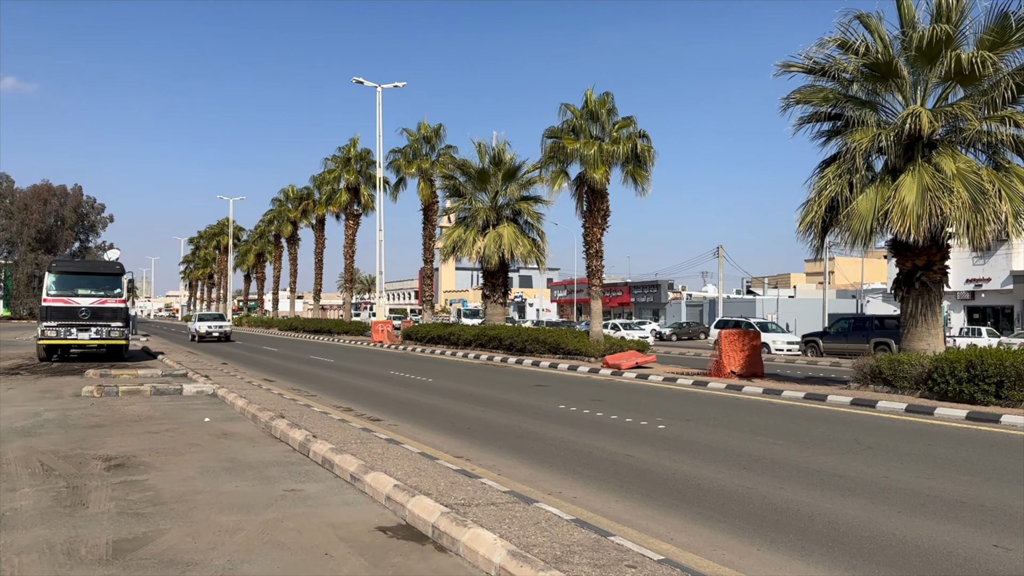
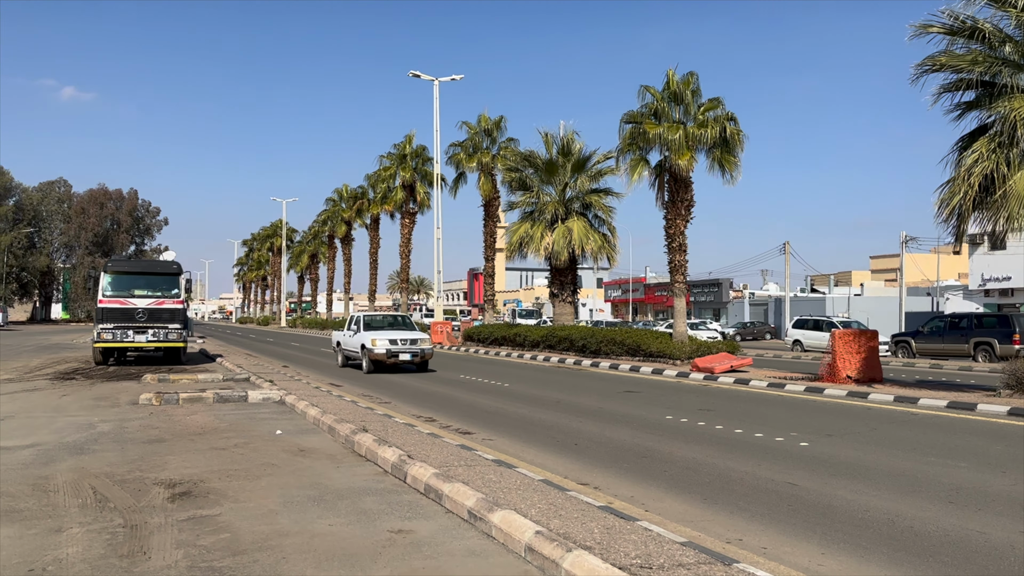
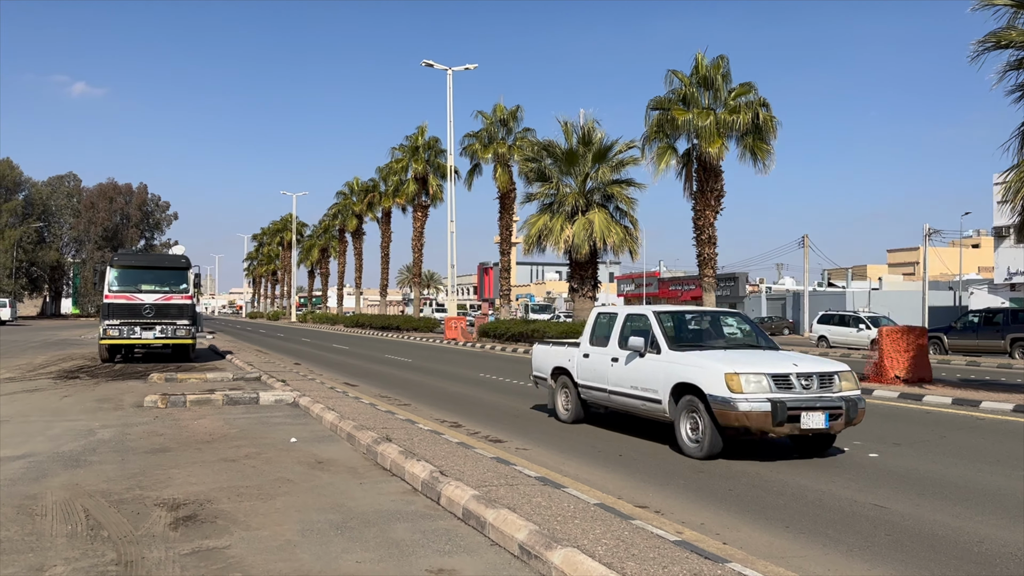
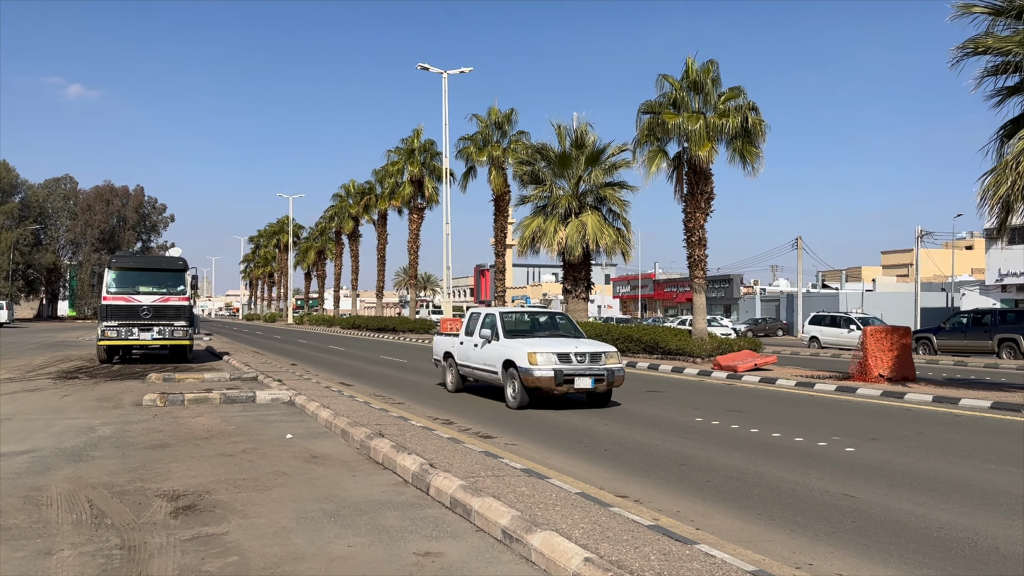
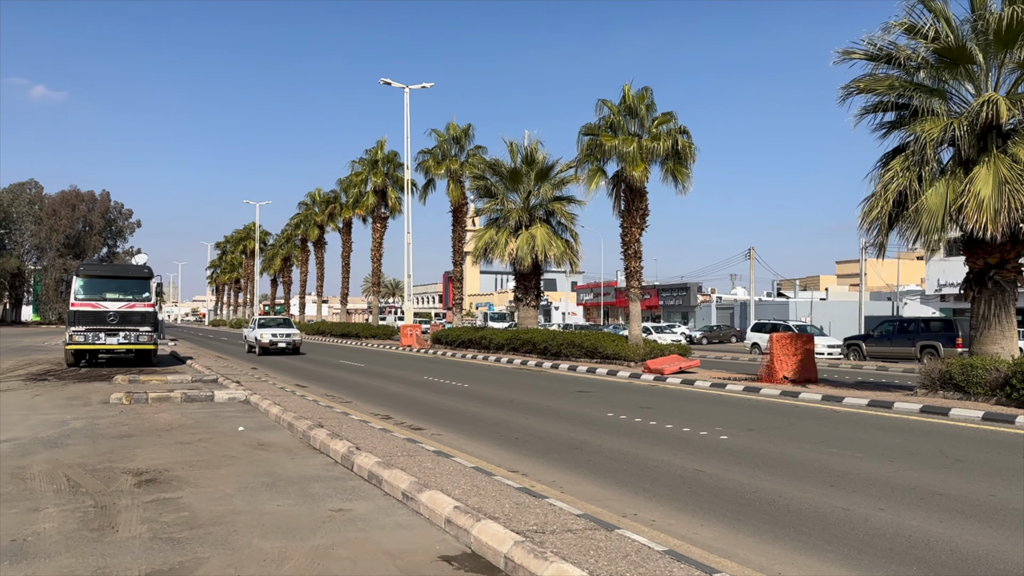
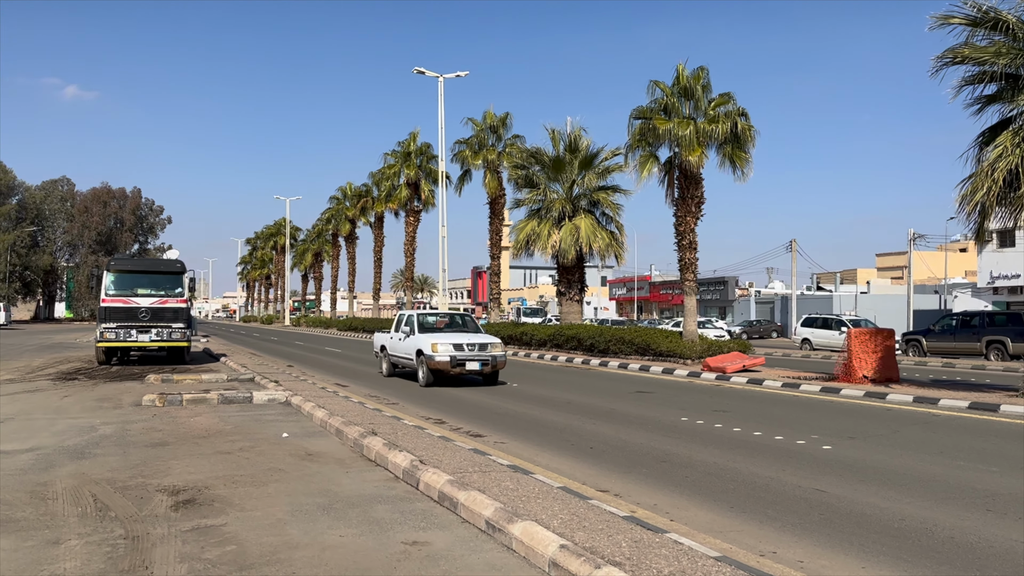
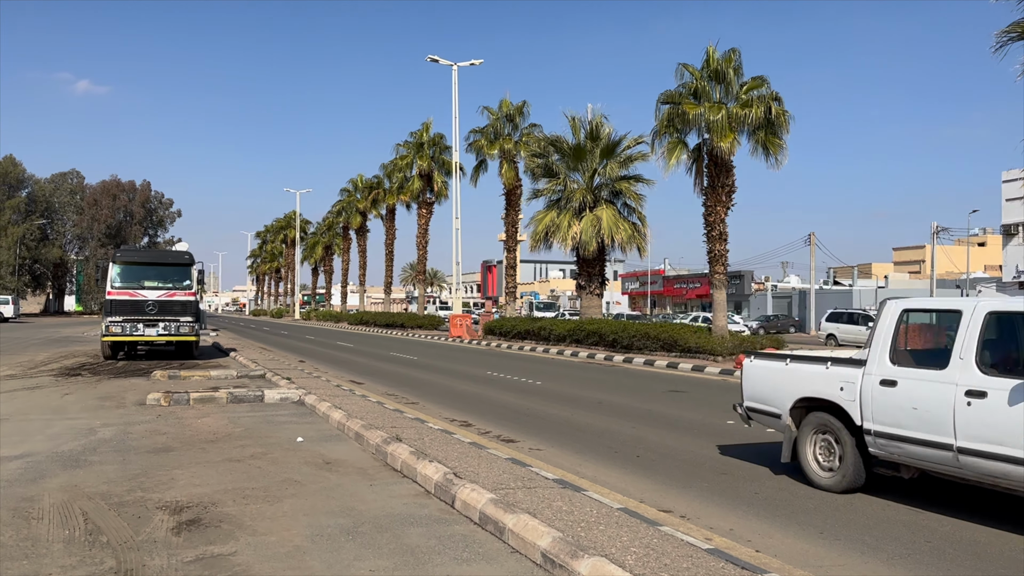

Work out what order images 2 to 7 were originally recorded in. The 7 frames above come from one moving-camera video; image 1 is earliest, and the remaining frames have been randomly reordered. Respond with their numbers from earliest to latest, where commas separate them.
5, 2, 6, 4, 3, 7
